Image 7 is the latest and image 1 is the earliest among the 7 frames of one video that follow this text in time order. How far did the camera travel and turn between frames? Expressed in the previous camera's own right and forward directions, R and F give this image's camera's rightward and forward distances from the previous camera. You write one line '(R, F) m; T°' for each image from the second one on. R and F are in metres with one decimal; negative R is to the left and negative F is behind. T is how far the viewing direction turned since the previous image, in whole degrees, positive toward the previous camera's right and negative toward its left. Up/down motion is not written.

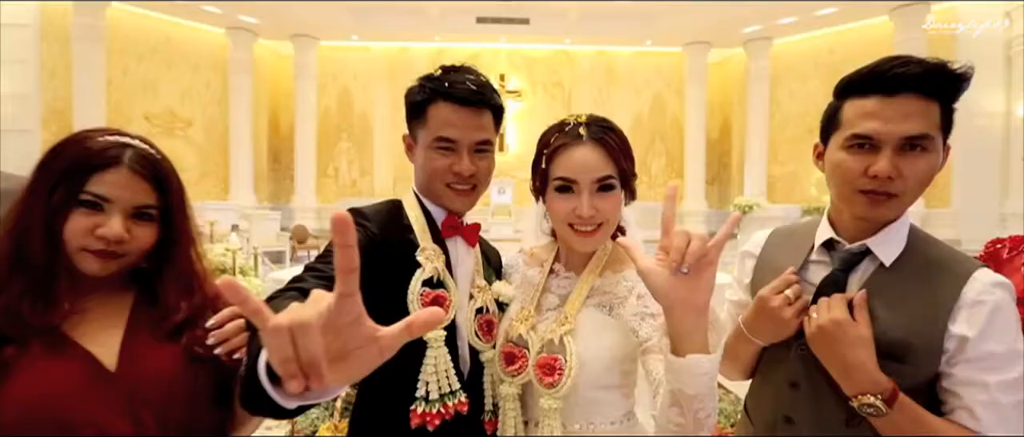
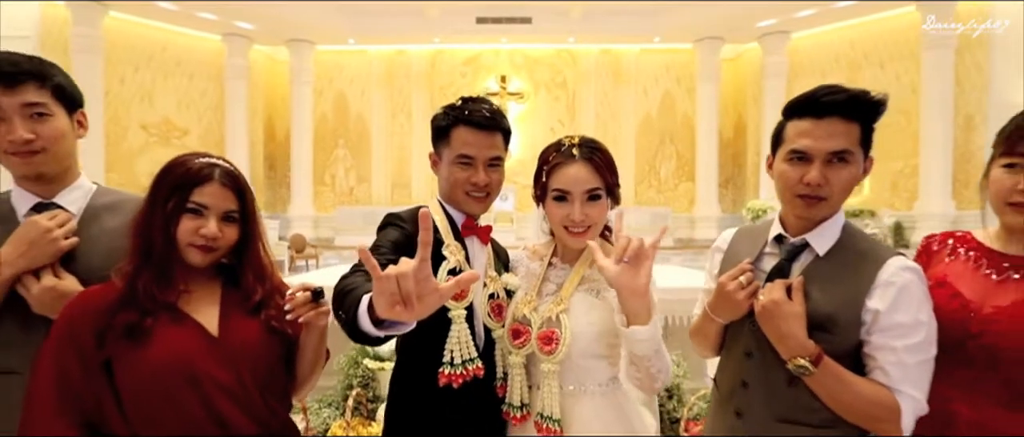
(0.0, -0.2) m; -2°
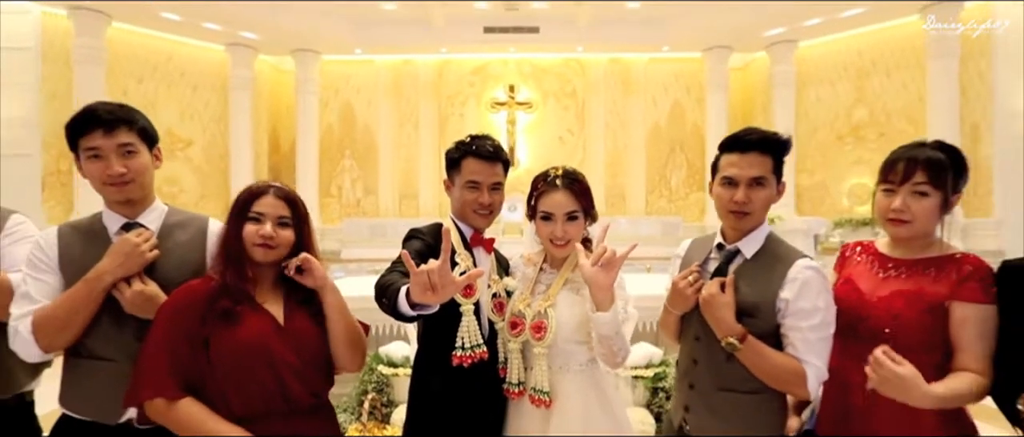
(0.0, -0.3) m; 0°
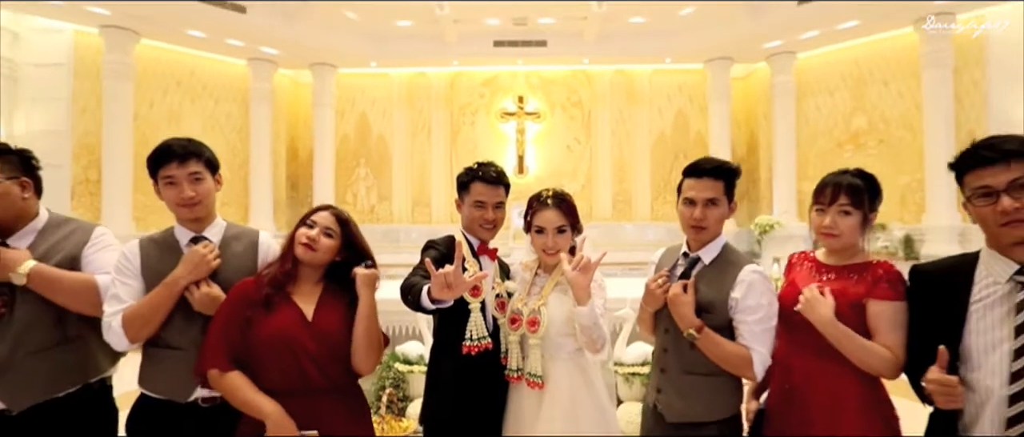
(0.0, -0.3) m; -2°
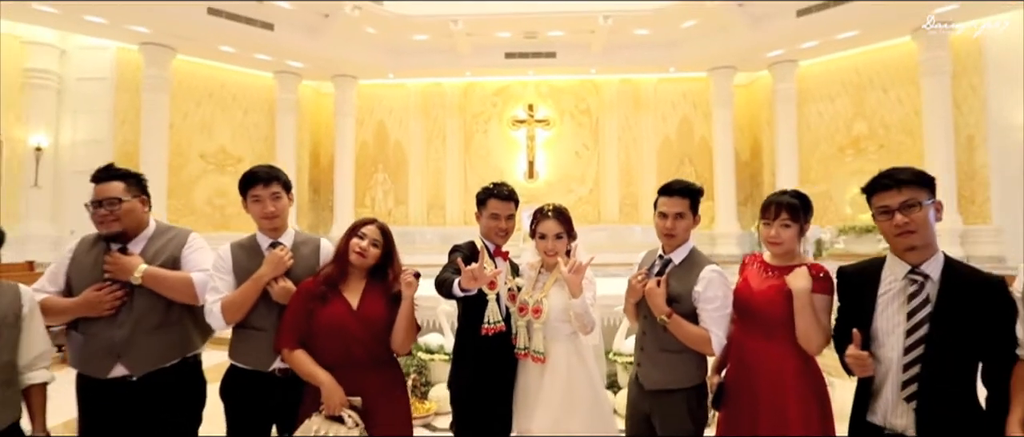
(0.0, -0.4) m; -2°
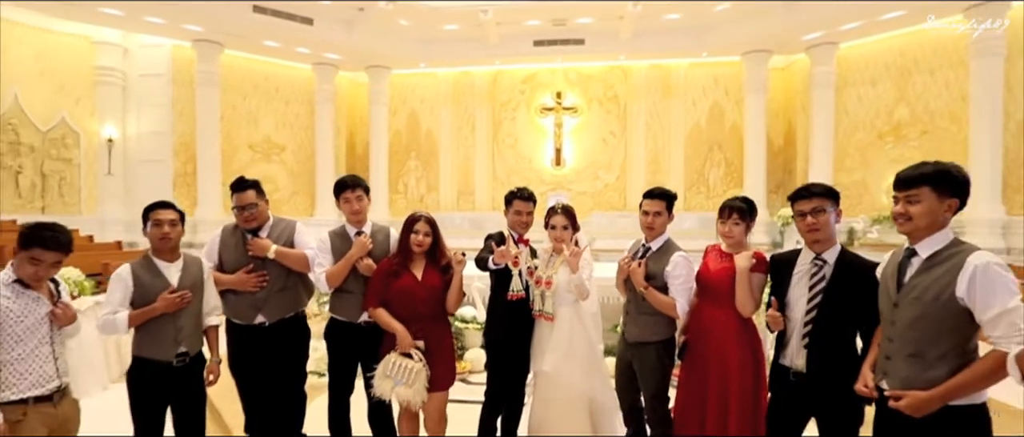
(+0.1, -0.7) m; -4°
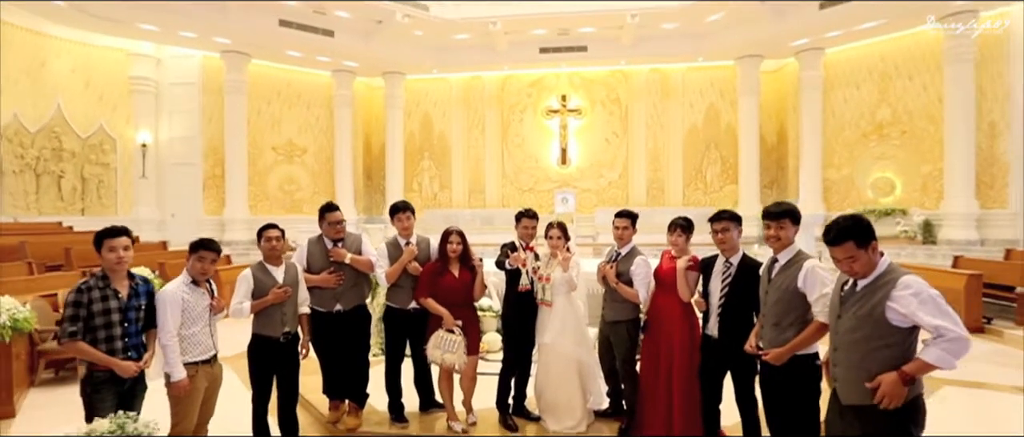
(0.0, -1.0) m; -1°
